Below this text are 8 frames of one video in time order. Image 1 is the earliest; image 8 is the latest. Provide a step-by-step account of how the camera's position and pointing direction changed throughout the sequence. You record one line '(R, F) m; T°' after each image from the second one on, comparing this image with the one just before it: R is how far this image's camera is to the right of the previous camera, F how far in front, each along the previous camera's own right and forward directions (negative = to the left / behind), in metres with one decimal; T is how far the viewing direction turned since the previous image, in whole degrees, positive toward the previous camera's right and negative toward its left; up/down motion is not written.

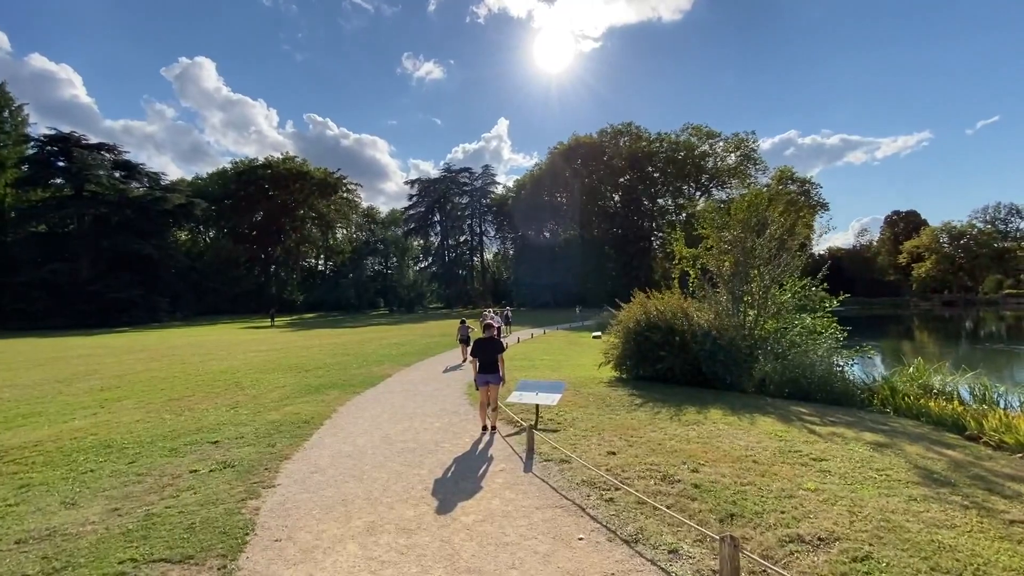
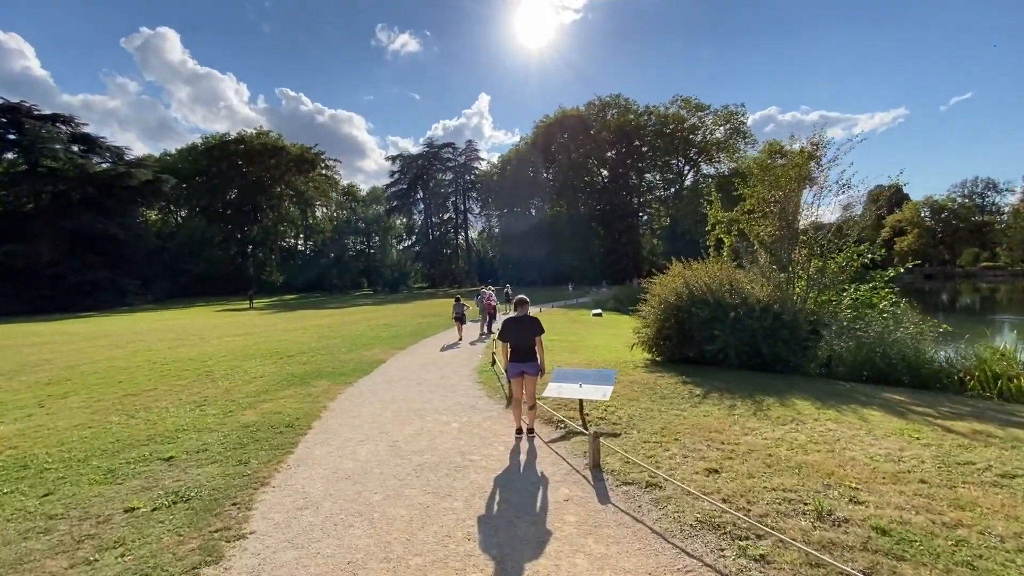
(-1.0, +2.4) m; +2°
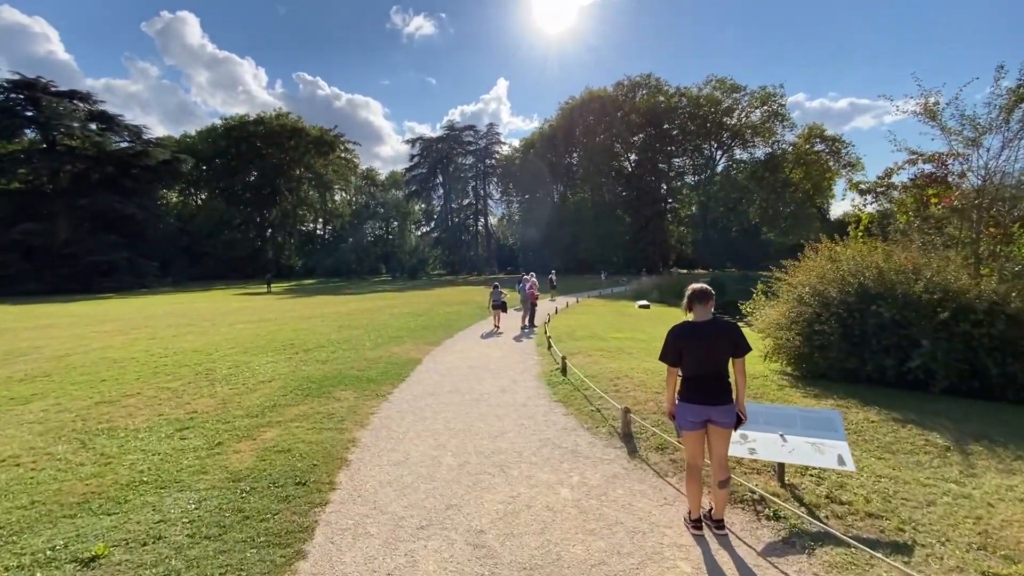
(-1.6, +3.6) m; -2°
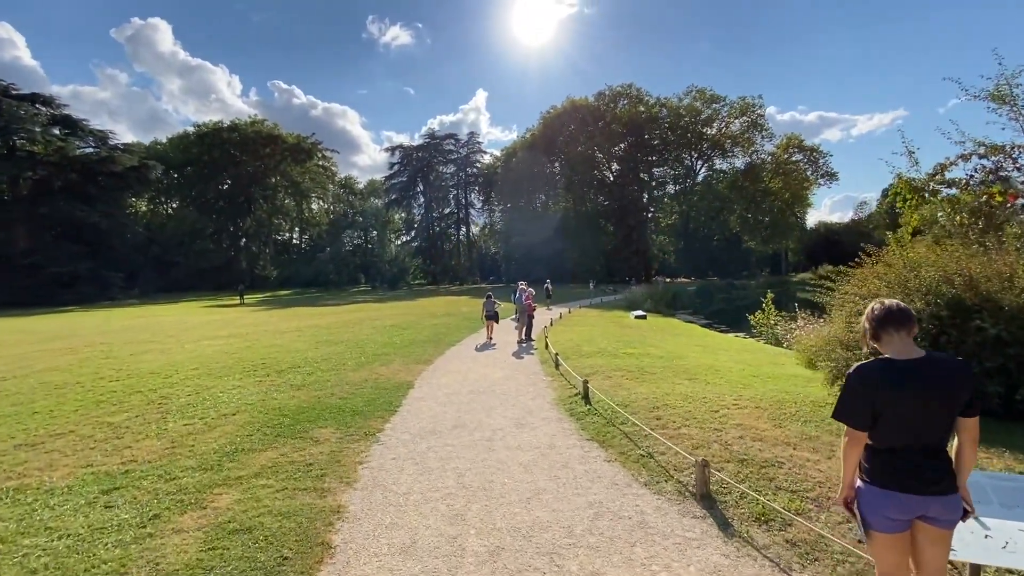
(-0.7, +1.8) m; +2°
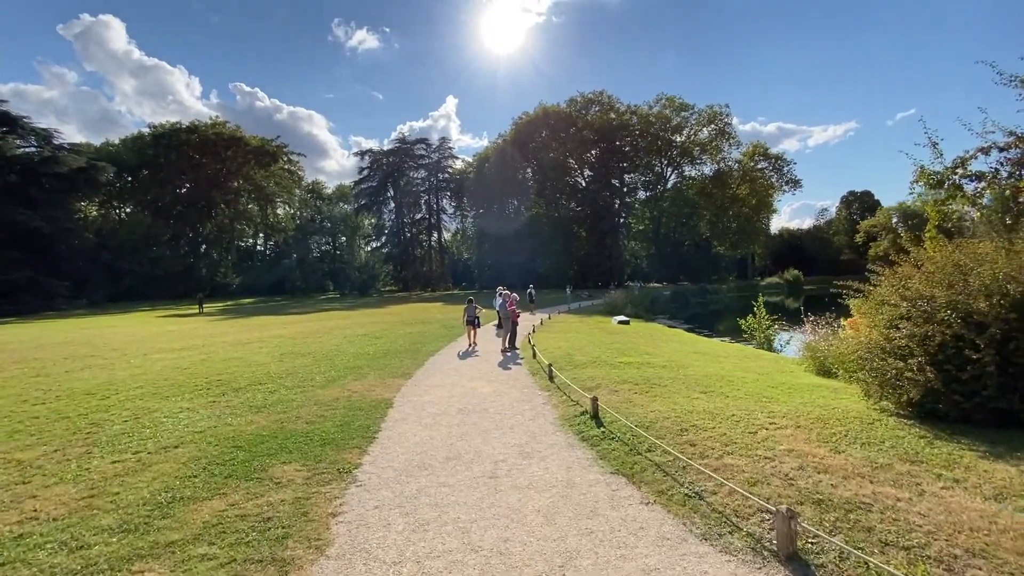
(-0.5, +1.4) m; +3°
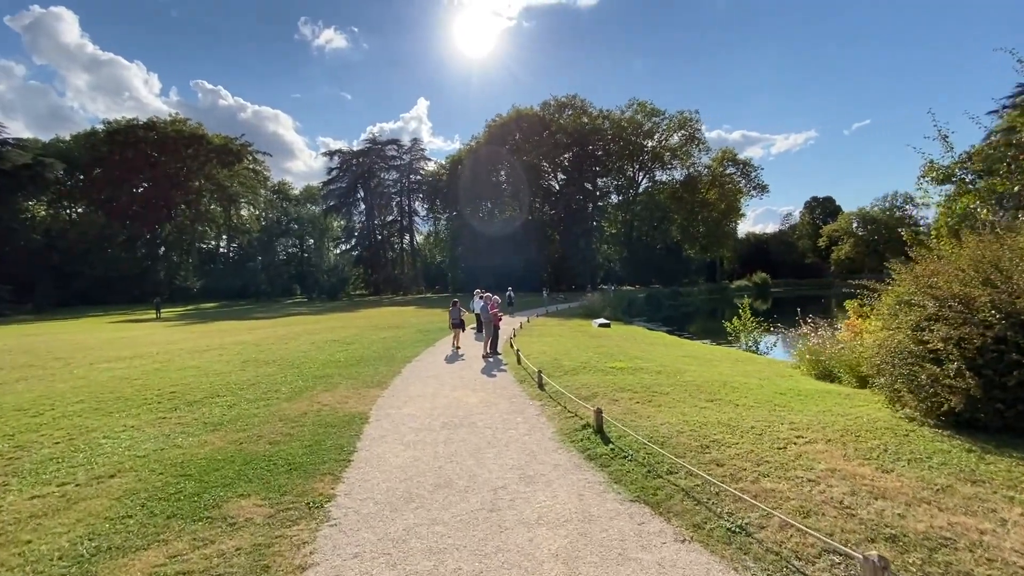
(-0.4, +1.0) m; +3°
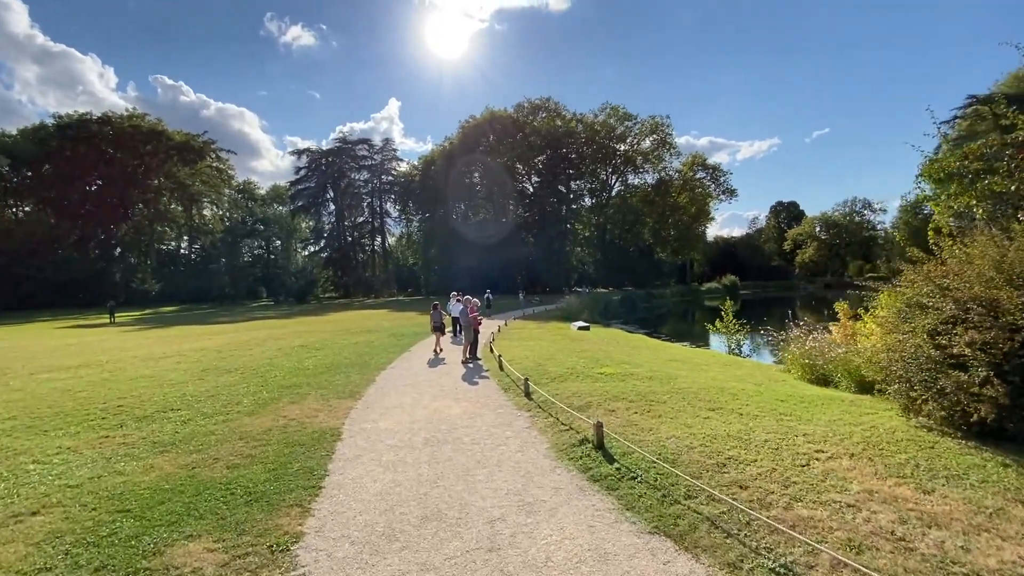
(-0.3, +0.8) m; +3°
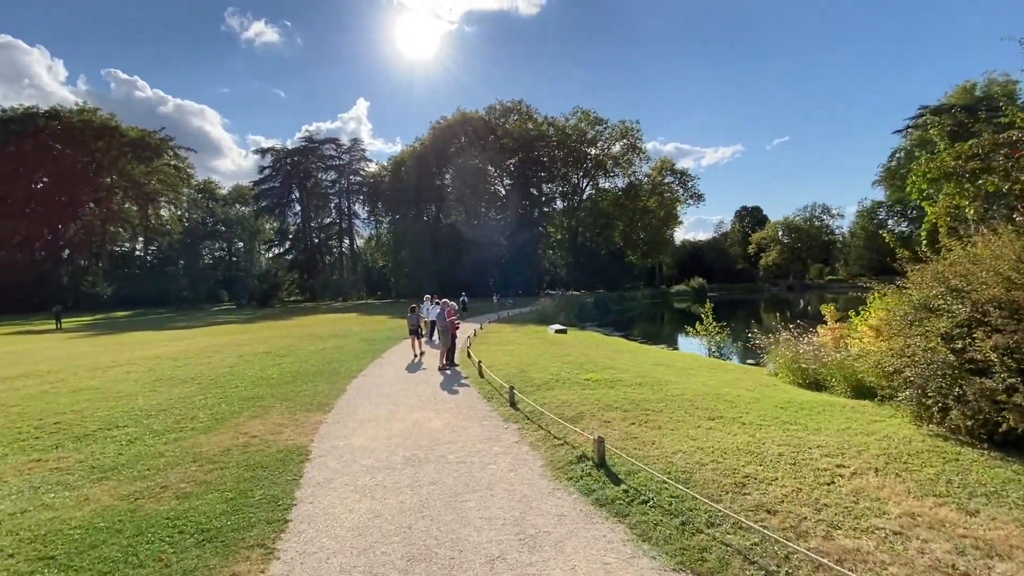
(-0.3, +0.7) m; +3°
